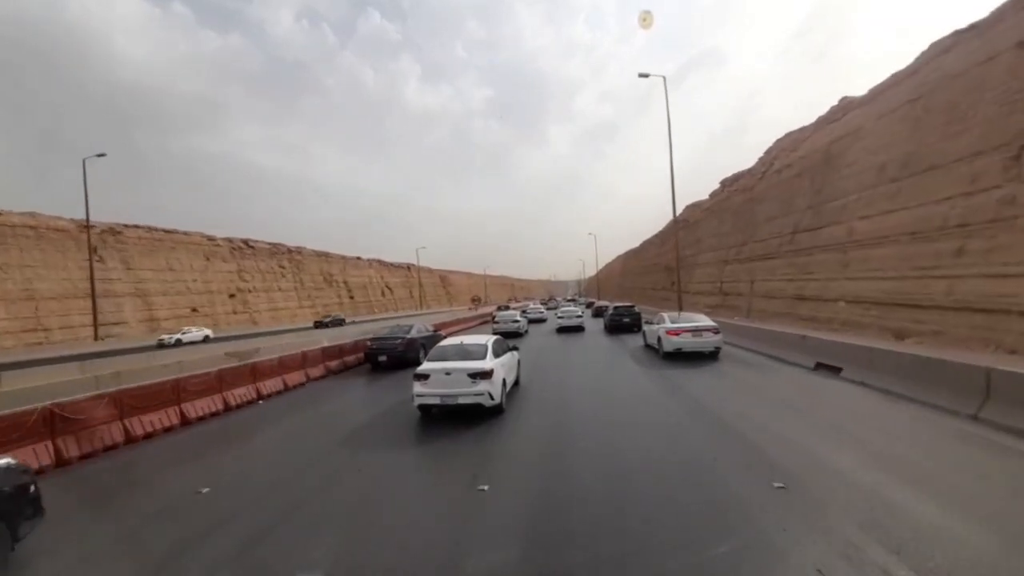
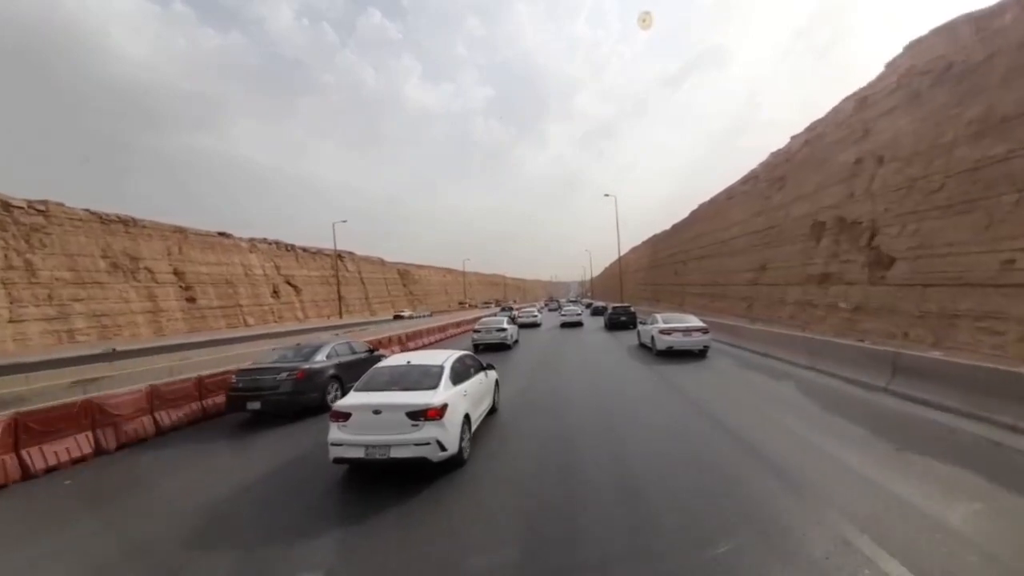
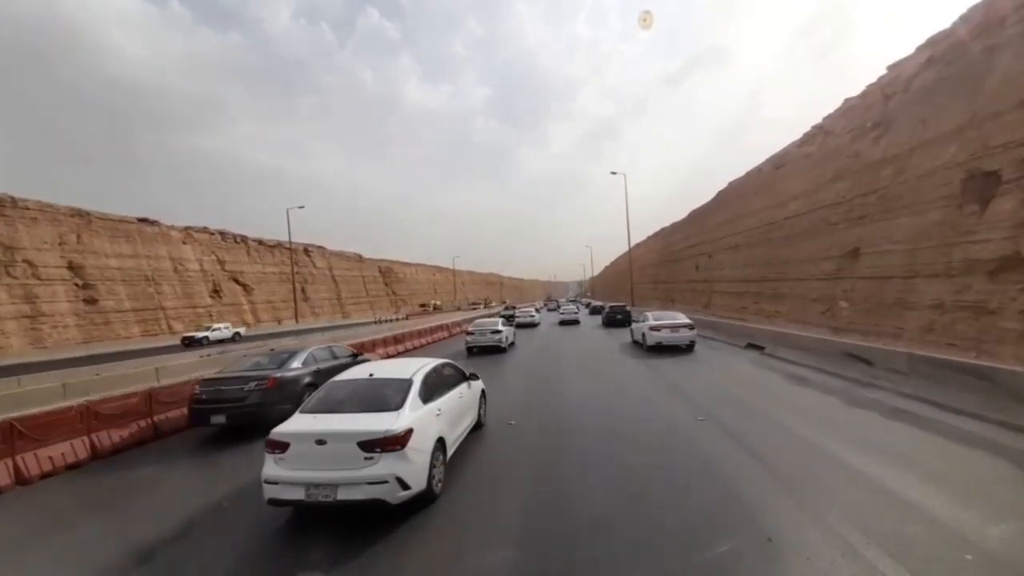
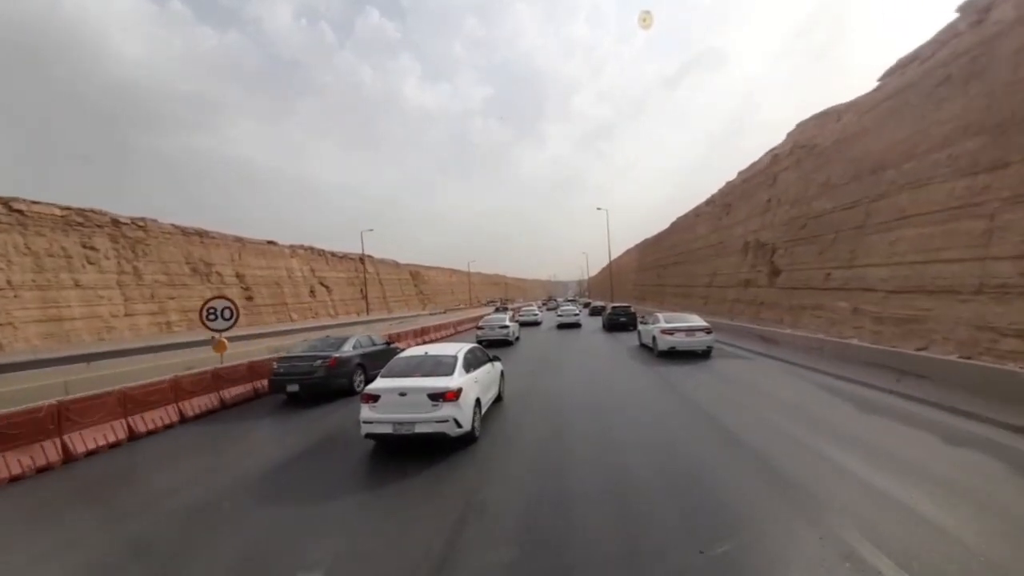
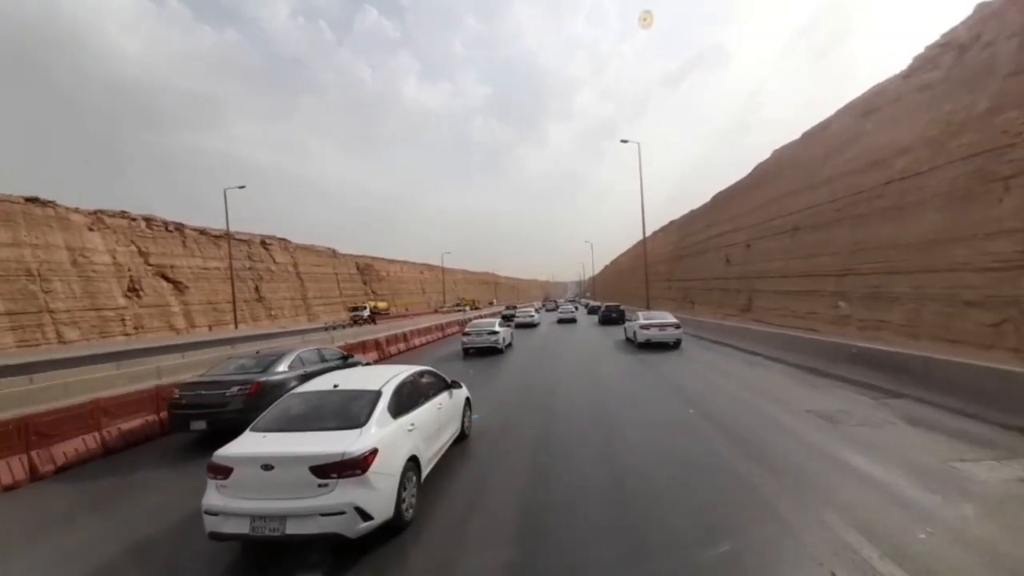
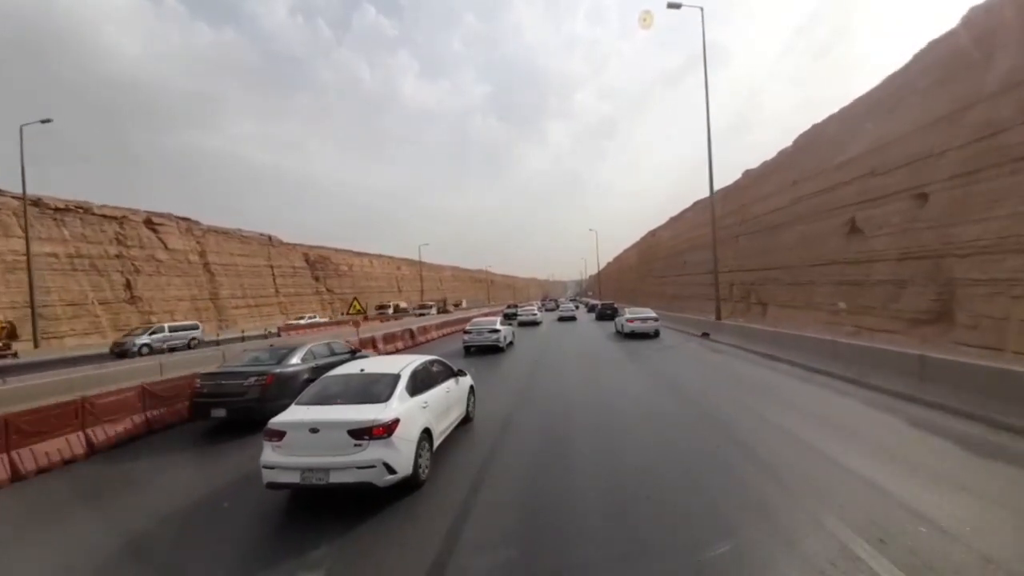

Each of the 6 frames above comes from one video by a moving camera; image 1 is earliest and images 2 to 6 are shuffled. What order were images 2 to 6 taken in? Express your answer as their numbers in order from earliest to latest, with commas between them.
4, 2, 3, 5, 6
